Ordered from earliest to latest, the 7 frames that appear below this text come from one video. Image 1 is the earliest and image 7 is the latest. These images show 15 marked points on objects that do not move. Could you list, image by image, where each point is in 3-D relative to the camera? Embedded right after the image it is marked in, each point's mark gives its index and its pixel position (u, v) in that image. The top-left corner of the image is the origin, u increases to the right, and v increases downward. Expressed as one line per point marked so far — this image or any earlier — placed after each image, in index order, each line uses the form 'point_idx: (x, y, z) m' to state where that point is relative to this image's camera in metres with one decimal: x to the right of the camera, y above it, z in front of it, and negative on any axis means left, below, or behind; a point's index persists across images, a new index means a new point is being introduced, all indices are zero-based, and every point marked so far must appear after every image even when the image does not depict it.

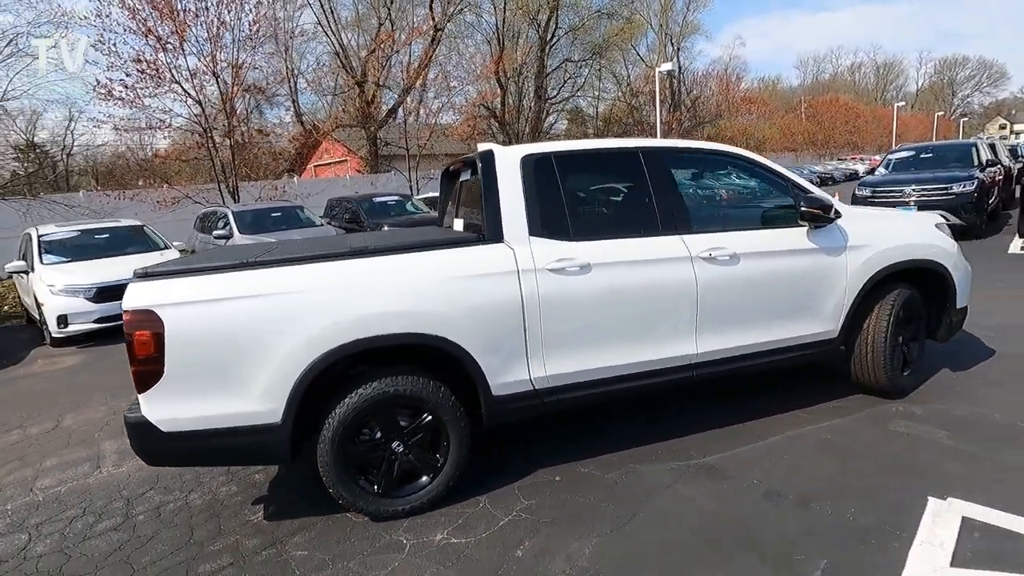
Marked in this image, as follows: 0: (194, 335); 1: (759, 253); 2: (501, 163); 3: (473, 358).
0: (-1.5, -0.2, +2.6) m
1: (+1.5, +0.2, +3.4) m
2: (-0.1, +0.7, +3.1) m
3: (-0.2, -0.4, +2.9) m
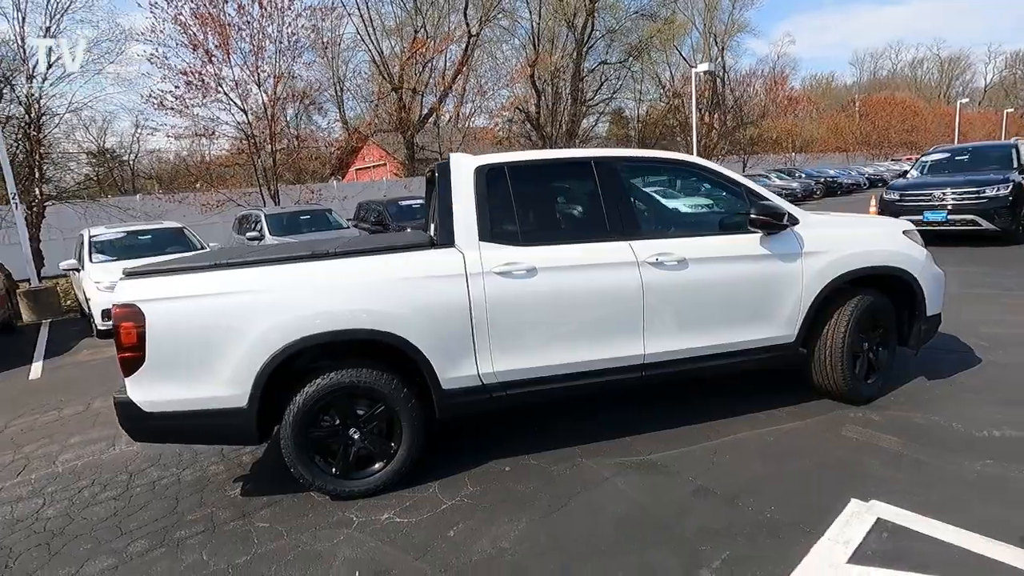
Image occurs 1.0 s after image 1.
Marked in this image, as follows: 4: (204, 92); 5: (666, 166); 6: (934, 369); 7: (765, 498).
0: (-1.9, -0.2, +2.9) m
1: (+1.3, +0.2, +3.5) m
2: (-0.4, +0.7, +3.4) m
3: (-0.5, -0.4, +3.1) m
4: (-9.9, +6.2, +17.1) m
5: (+1.2, +0.8, +3.7) m
6: (+3.4, -0.6, +4.3) m
7: (+1.3, -1.1, +2.8) m
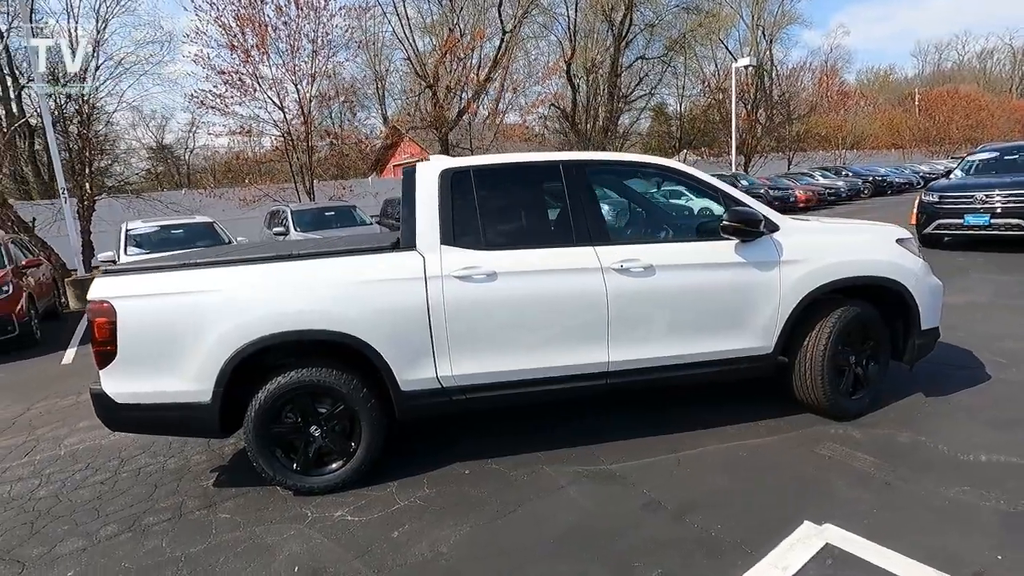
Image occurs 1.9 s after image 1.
0: (-2.1, -0.2, +3.1) m
1: (+1.0, +0.1, +3.4) m
2: (-0.6, +0.7, +3.4) m
3: (-0.8, -0.4, +3.2) m
4: (-8.9, +6.5, +17.8) m
5: (+1.0, +0.8, +3.6) m
6: (+3.2, -0.7, +4.1) m
7: (+1.0, -1.2, +2.8) m
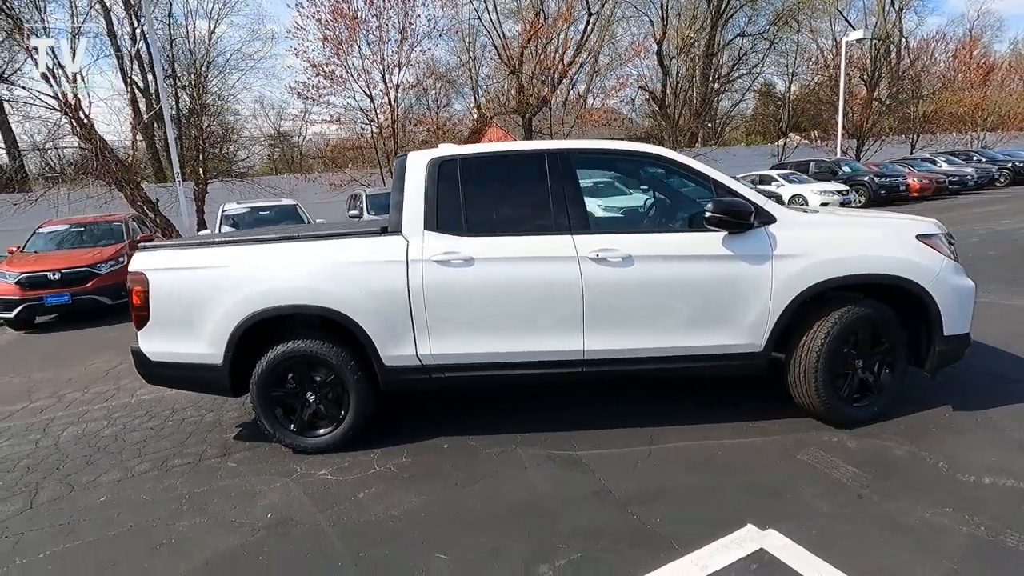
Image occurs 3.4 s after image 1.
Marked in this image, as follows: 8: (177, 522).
0: (-2.3, 0.0, +3.5) m
1: (+0.9, +0.2, +3.3) m
2: (-0.7, +0.8, +3.6) m
3: (-0.9, -0.3, +3.4) m
4: (-6.3, +7.3, +19.0) m
5: (+0.9, +0.8, +3.5) m
6: (+3.1, -0.8, +3.6) m
7: (+0.7, -1.1, +2.7) m
8: (-1.9, -1.3, +3.0) m
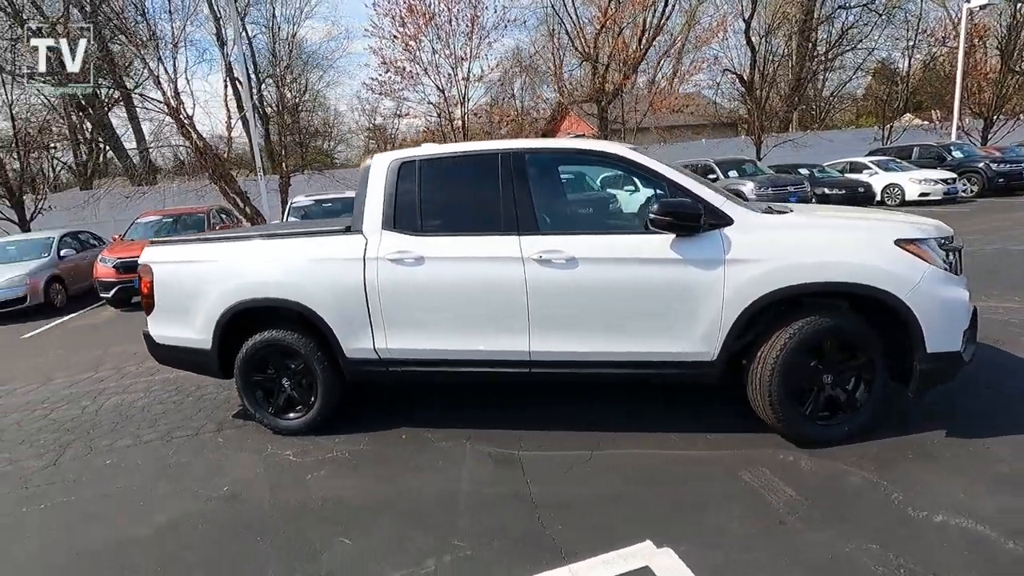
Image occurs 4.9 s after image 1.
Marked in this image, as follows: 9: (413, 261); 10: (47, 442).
0: (-2.6, 0.0, +4.0) m
1: (+0.5, +0.2, +3.2) m
2: (-0.9, +0.8, +3.7) m
3: (-1.3, -0.2, +3.7) m
4: (-3.9, +7.7, +19.7) m
5: (+0.6, +0.8, +3.4) m
6: (+2.8, -0.8, +3.2) m
7: (+0.3, -1.2, +2.7) m
8: (-2.3, -1.3, +3.4) m
9: (-0.6, +0.2, +3.5) m
10: (-3.7, -1.2, +4.2) m
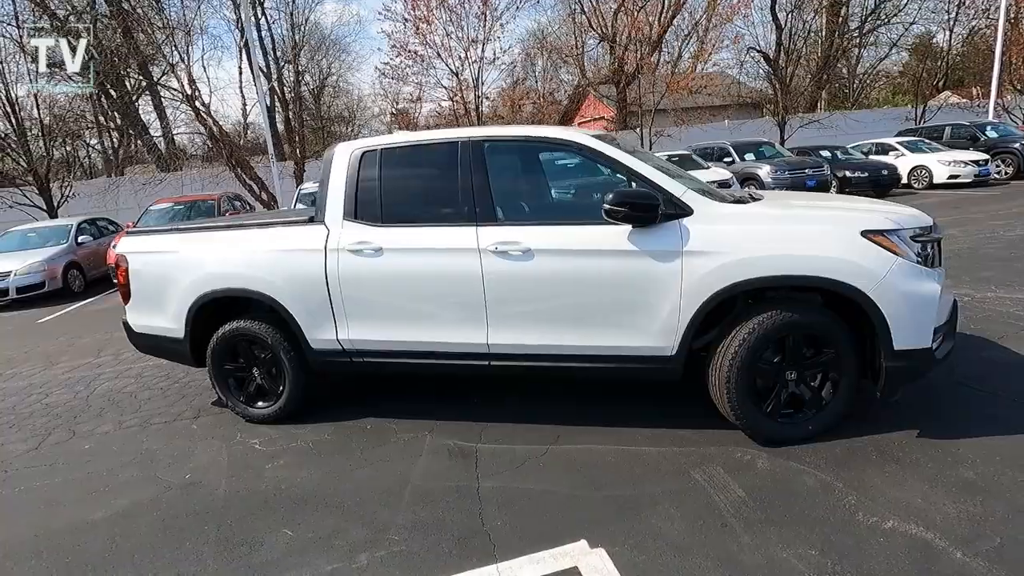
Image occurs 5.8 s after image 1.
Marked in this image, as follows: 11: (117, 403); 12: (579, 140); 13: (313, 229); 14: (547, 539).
0: (-2.8, +0.1, +4.0) m
1: (+0.3, +0.2, +3.1) m
2: (-1.2, +0.9, +3.7) m
3: (-1.5, -0.2, +3.7) m
4: (-3.4, +8.2, +19.6) m
5: (+0.4, +0.9, +3.3) m
6: (+2.5, -0.8, +3.1) m
7: (0.0, -1.1, +2.7) m
8: (-2.5, -1.2, +3.5) m
9: (-0.9, +0.2, +3.4) m
10: (-3.9, -1.1, +4.4) m
11: (-3.5, -1.0, +4.7) m
12: (+0.5, +0.9, +3.3) m
13: (-1.3, +0.4, +3.6) m
14: (+0.2, -1.2, +2.5) m
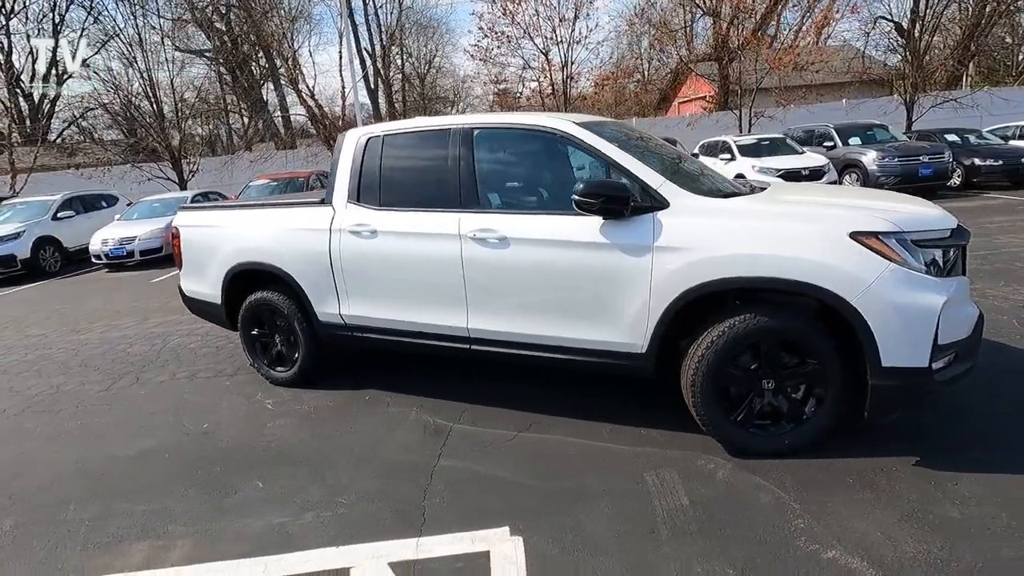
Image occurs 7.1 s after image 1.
0: (-2.7, +0.4, +4.5) m
1: (+0.1, +0.3, +3.1) m
2: (-1.2, +1.0, +3.9) m
3: (-1.5, 0.0, +4.0) m
4: (-0.2, +9.0, +19.6) m
5: (+0.3, +0.9, +3.2) m
6: (+2.2, -0.8, +2.7) m
7: (-0.3, -1.1, +2.8) m
8: (-2.6, -1.0, +4.0) m
9: (-1.0, +0.4, +3.6) m
10: (-3.8, -0.8, +5.1) m
11: (-3.3, -0.7, +5.4) m
12: (+0.4, +0.9, +3.2) m
13: (-1.4, +0.6, +3.9) m
14: (-0.2, -1.1, +2.5) m
